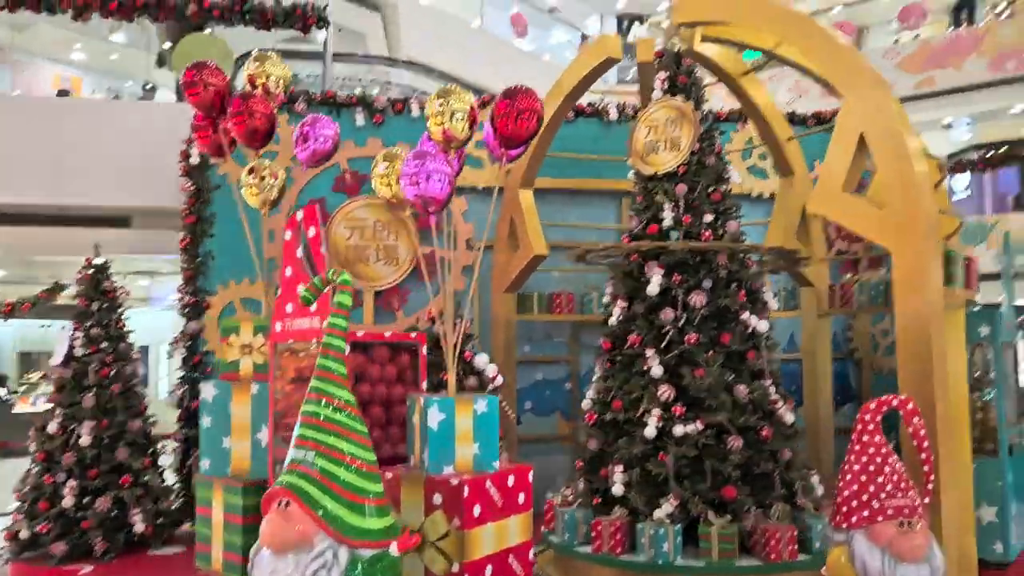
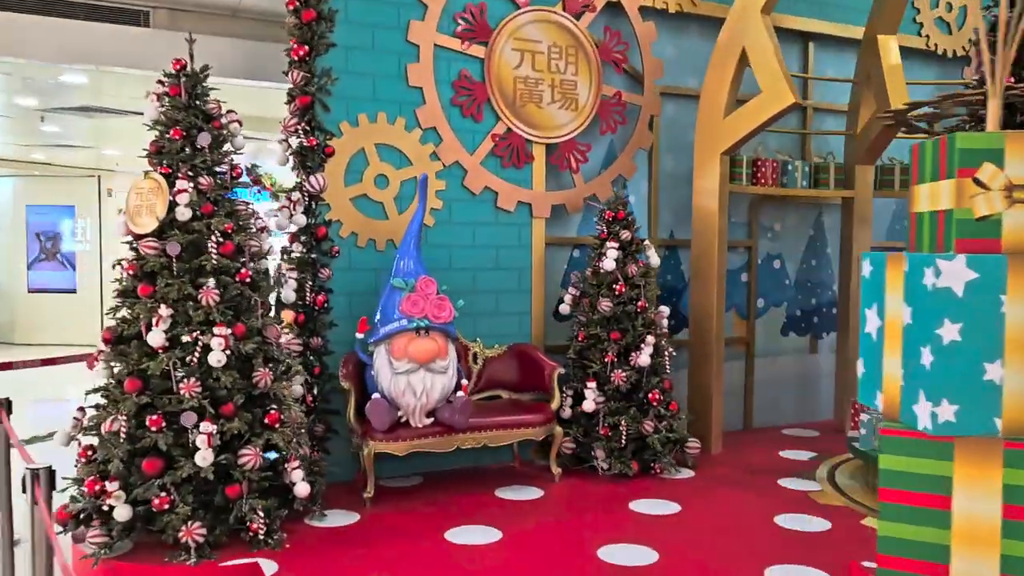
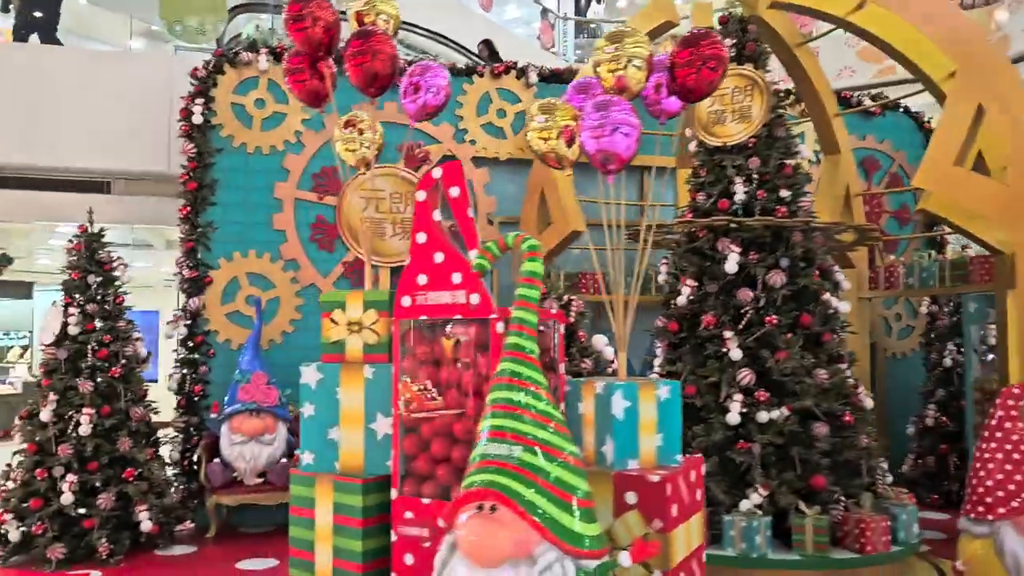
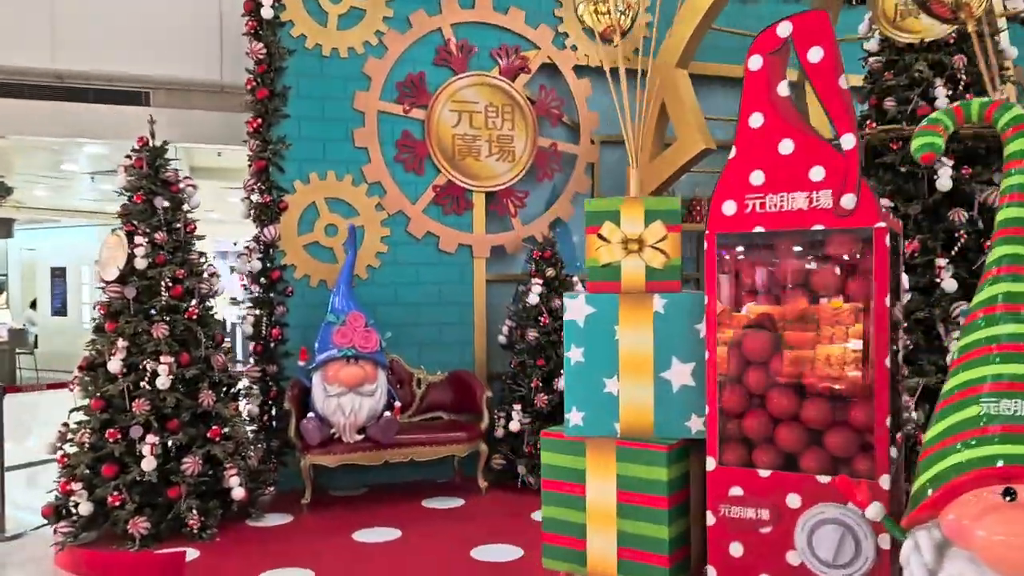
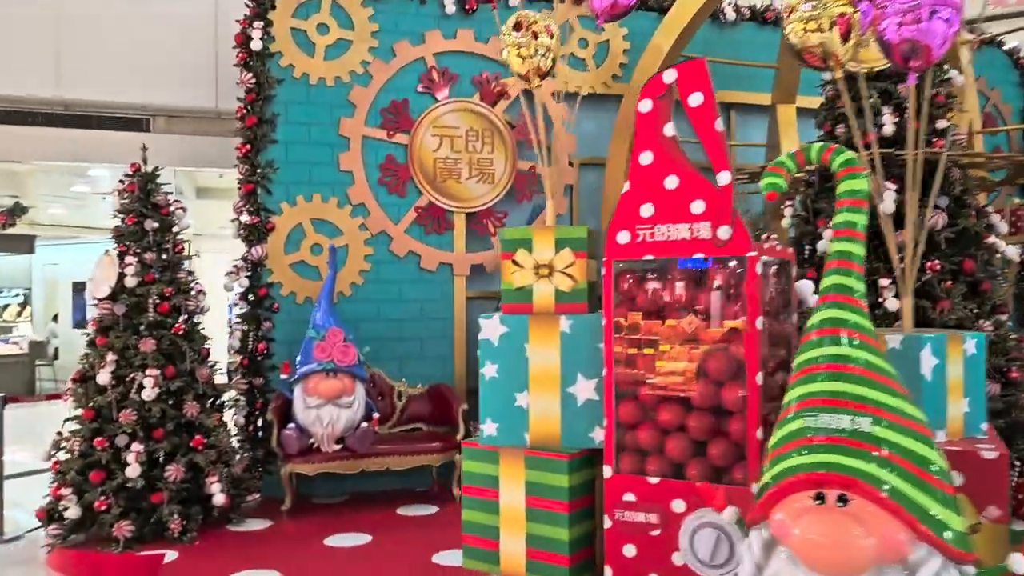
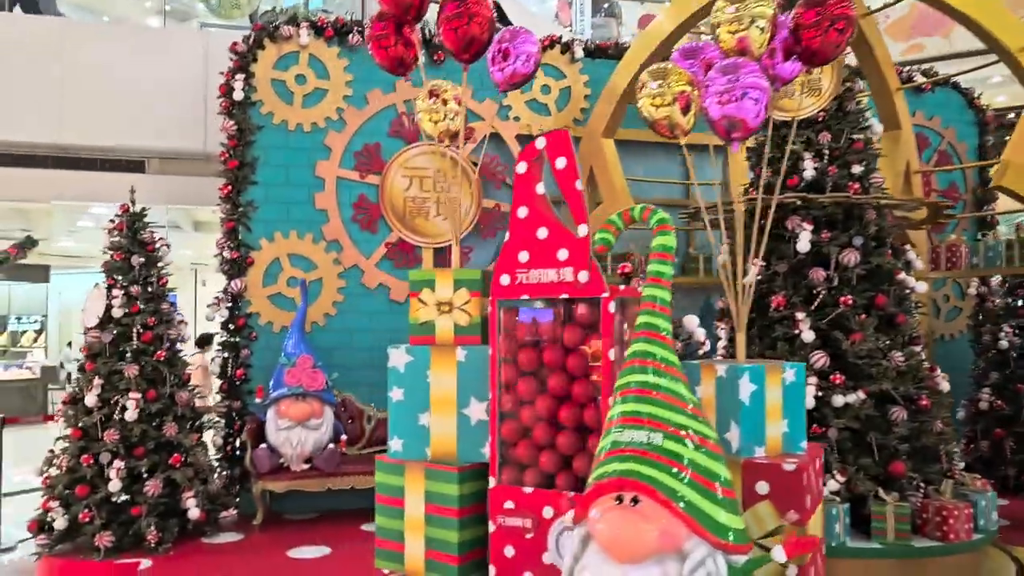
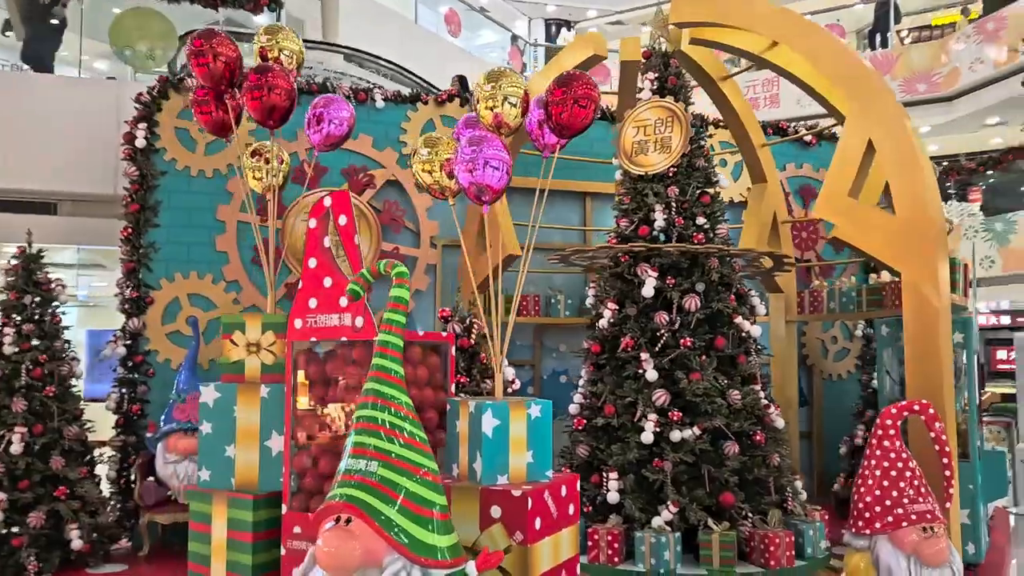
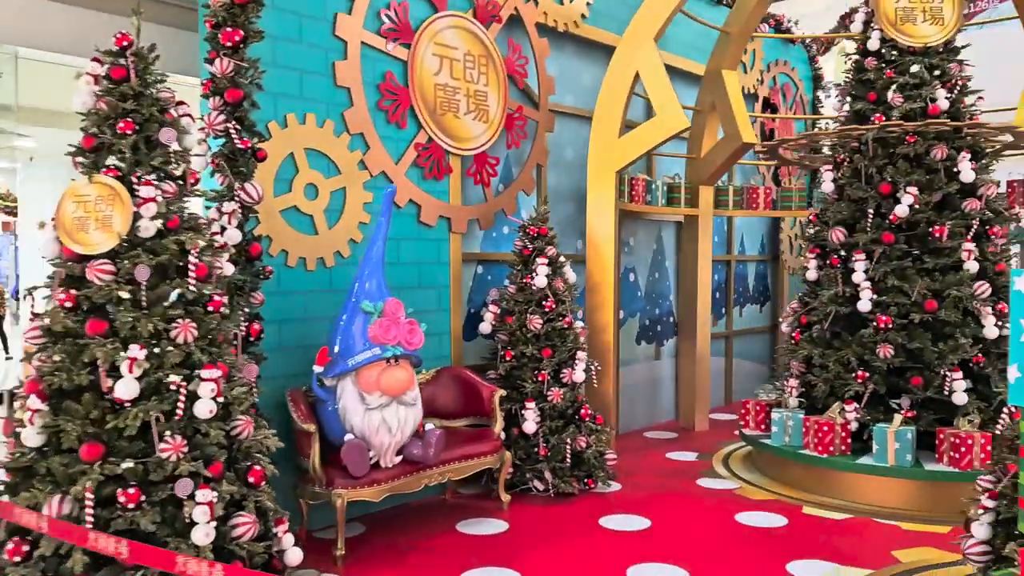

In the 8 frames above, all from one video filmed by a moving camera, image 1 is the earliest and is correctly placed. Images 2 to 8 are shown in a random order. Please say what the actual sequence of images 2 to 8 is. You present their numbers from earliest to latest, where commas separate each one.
7, 3, 6, 5, 4, 2, 8
